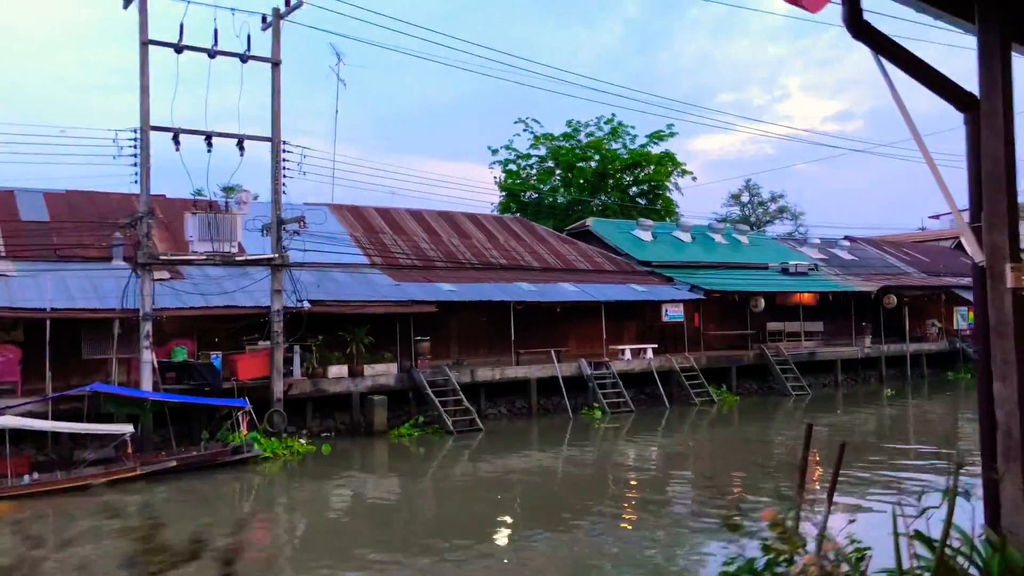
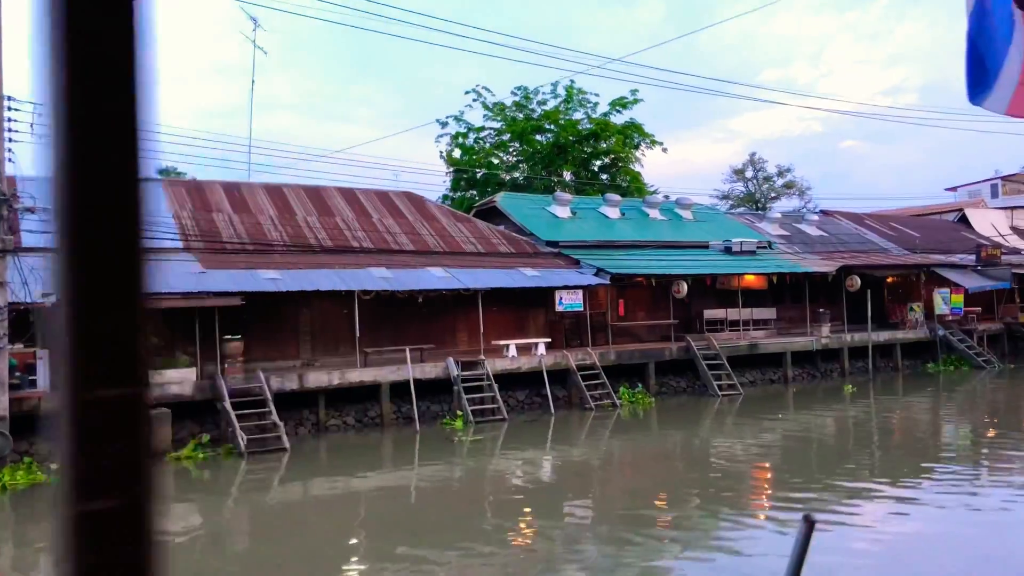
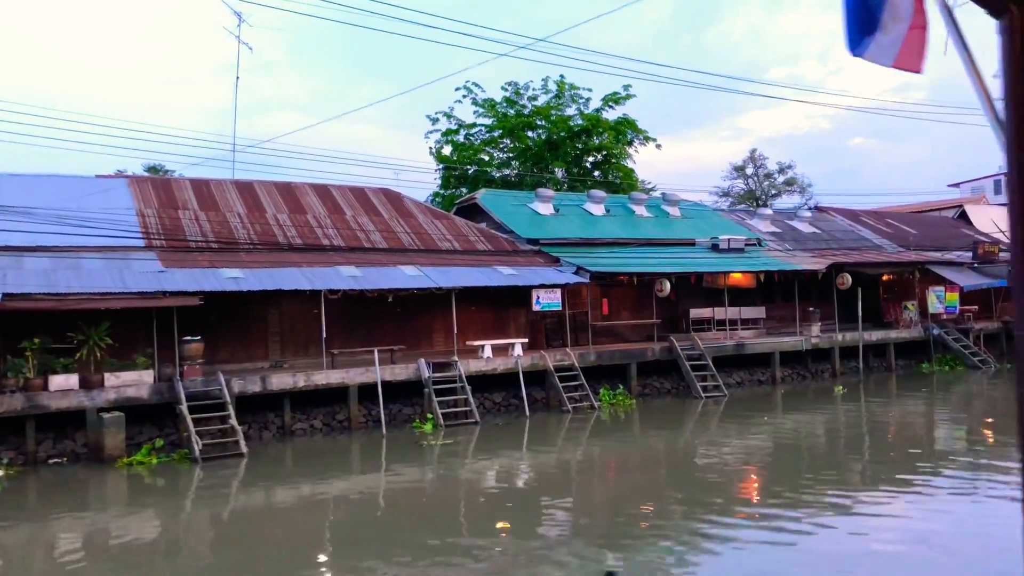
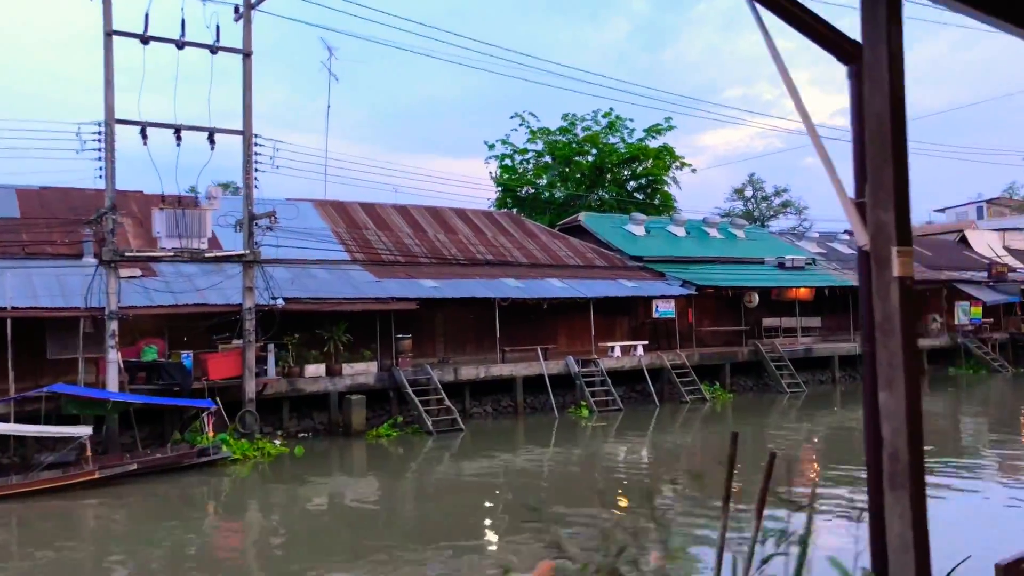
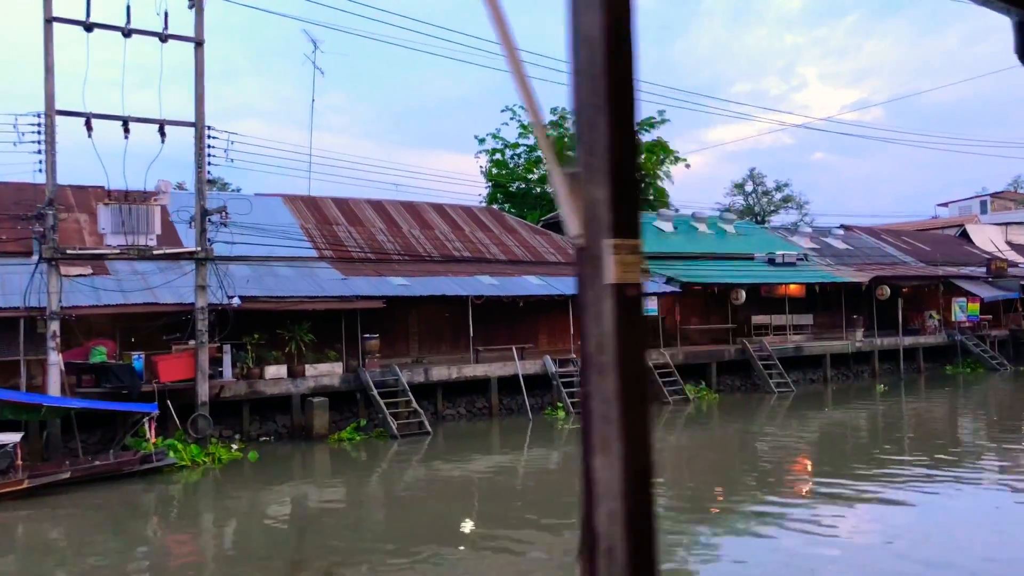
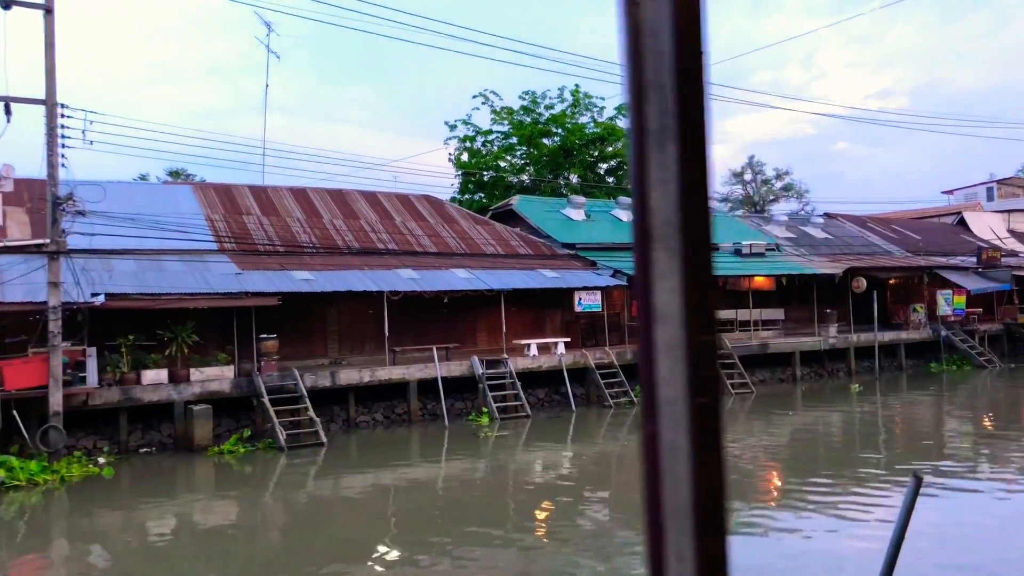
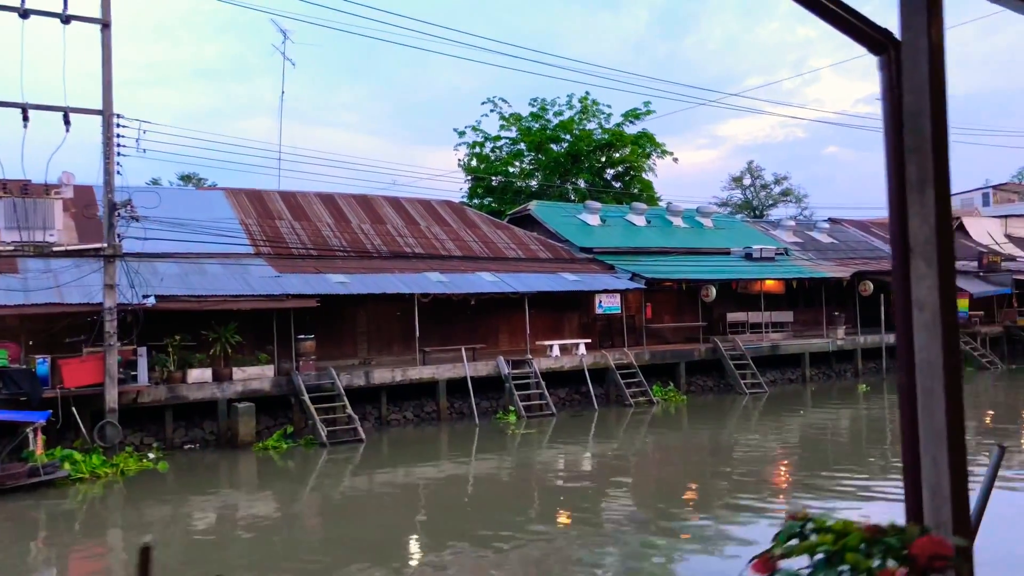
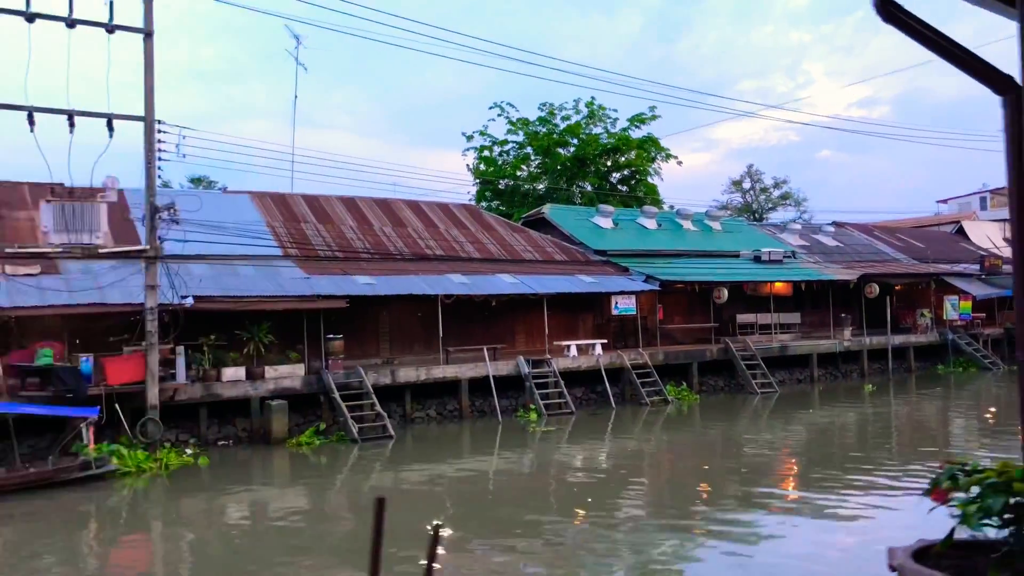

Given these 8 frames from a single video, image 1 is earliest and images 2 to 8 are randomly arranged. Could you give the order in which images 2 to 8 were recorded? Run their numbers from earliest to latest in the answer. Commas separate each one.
4, 5, 8, 7, 6, 2, 3
